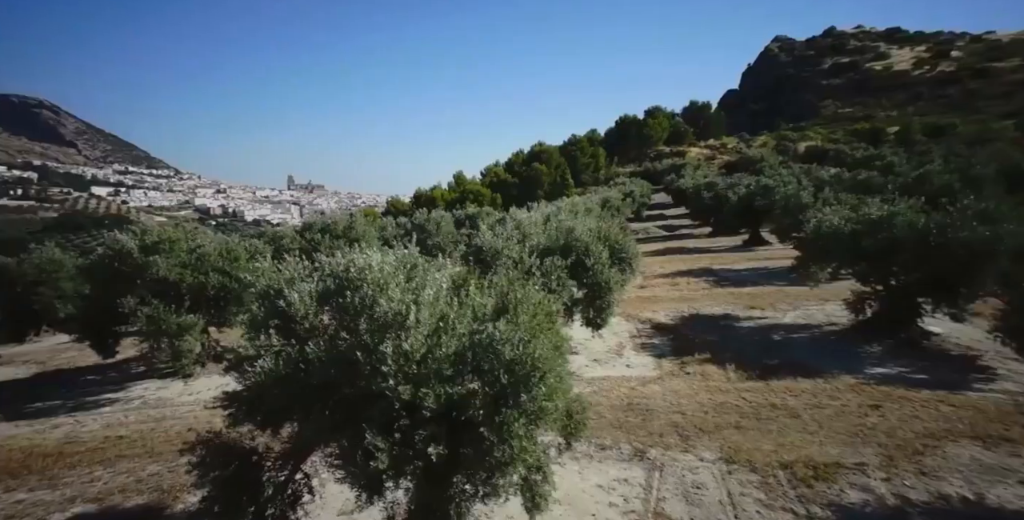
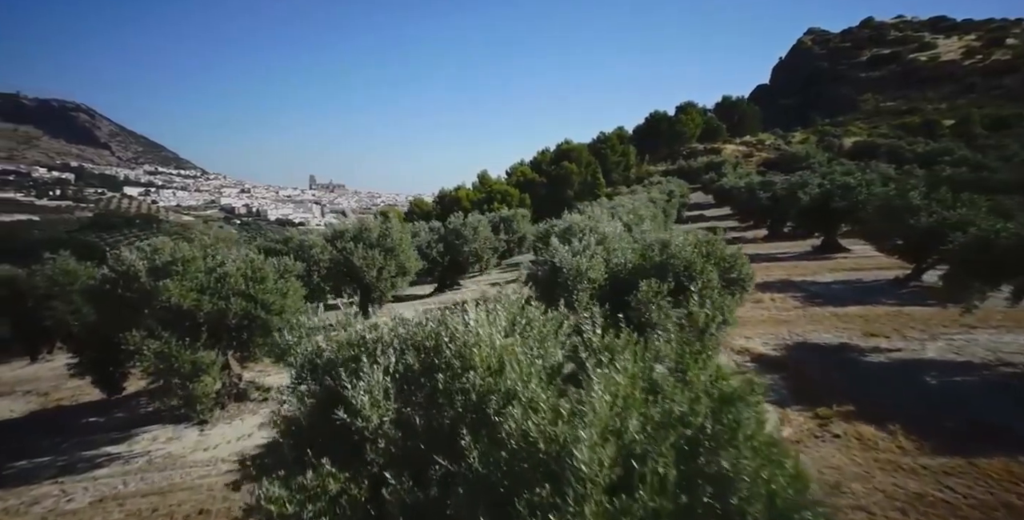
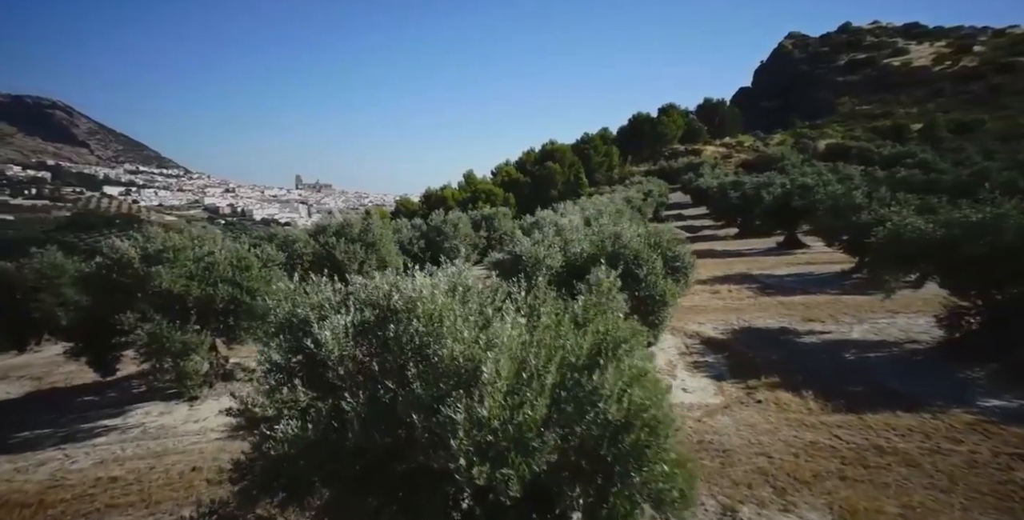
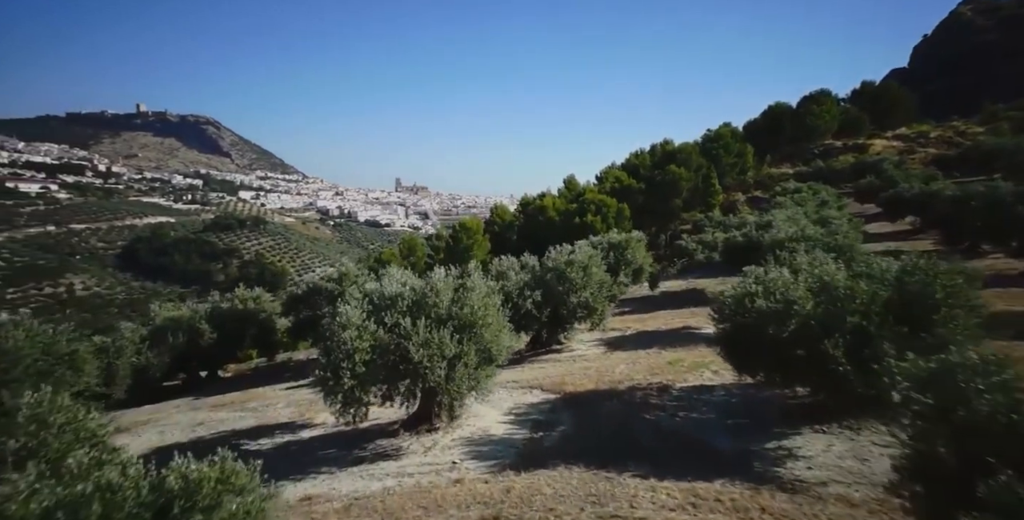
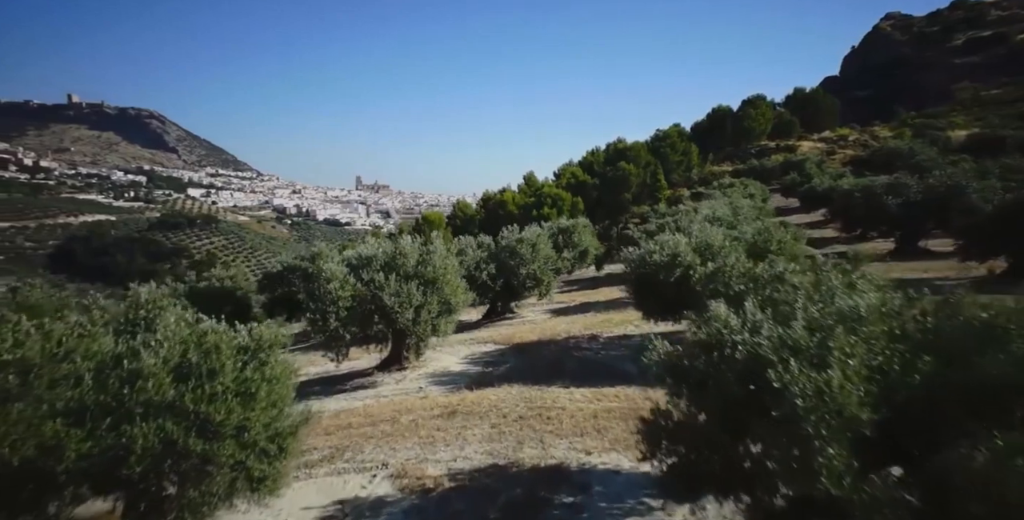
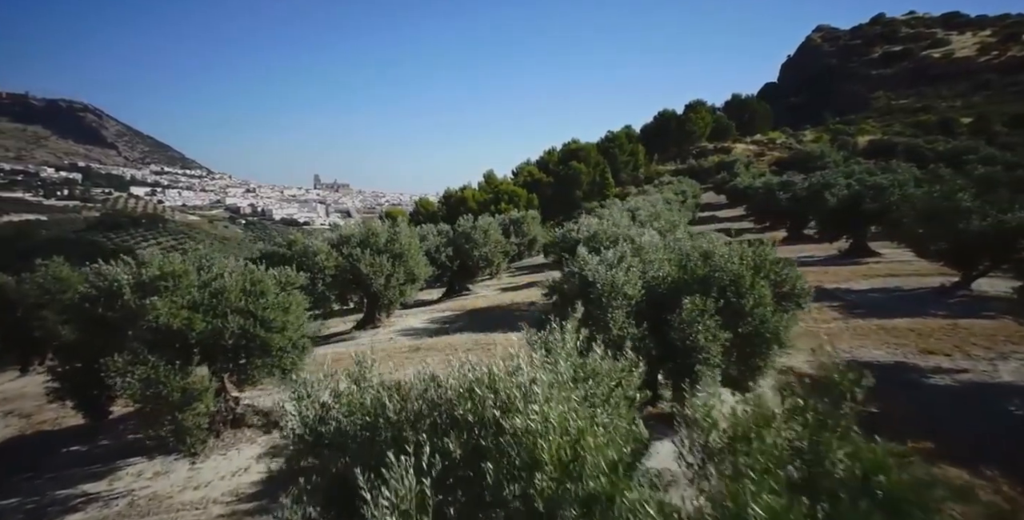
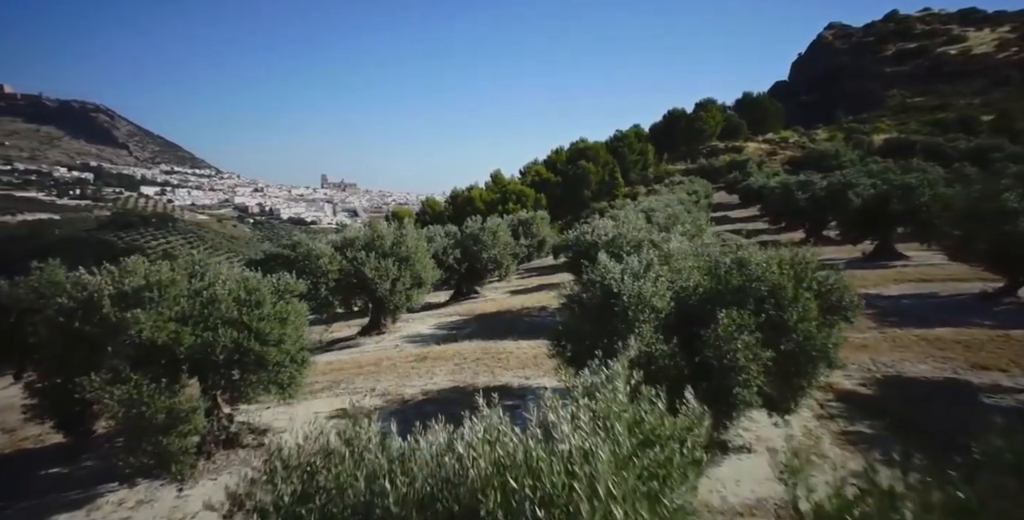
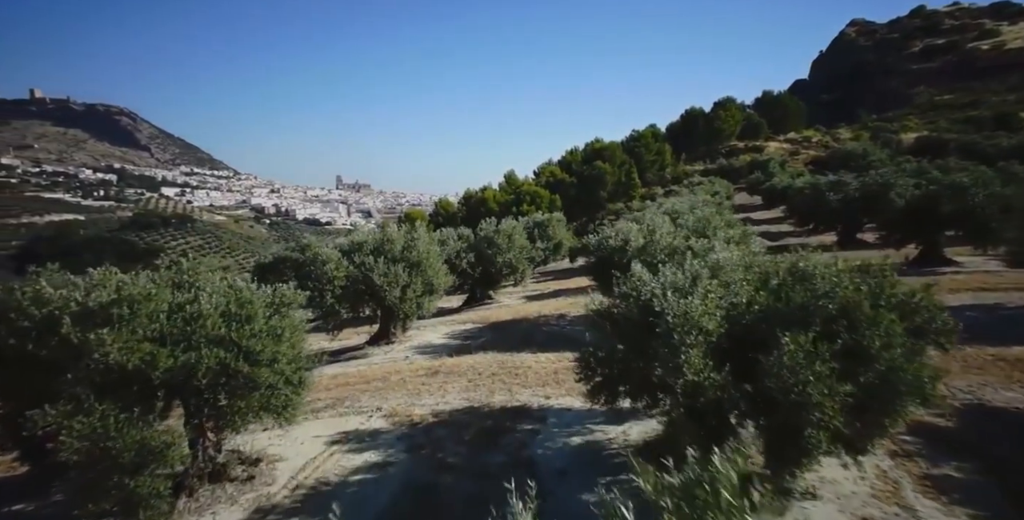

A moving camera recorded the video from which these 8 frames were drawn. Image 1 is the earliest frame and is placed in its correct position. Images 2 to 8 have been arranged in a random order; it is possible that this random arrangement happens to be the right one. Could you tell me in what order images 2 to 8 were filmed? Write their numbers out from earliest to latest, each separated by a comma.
3, 2, 6, 7, 8, 5, 4
